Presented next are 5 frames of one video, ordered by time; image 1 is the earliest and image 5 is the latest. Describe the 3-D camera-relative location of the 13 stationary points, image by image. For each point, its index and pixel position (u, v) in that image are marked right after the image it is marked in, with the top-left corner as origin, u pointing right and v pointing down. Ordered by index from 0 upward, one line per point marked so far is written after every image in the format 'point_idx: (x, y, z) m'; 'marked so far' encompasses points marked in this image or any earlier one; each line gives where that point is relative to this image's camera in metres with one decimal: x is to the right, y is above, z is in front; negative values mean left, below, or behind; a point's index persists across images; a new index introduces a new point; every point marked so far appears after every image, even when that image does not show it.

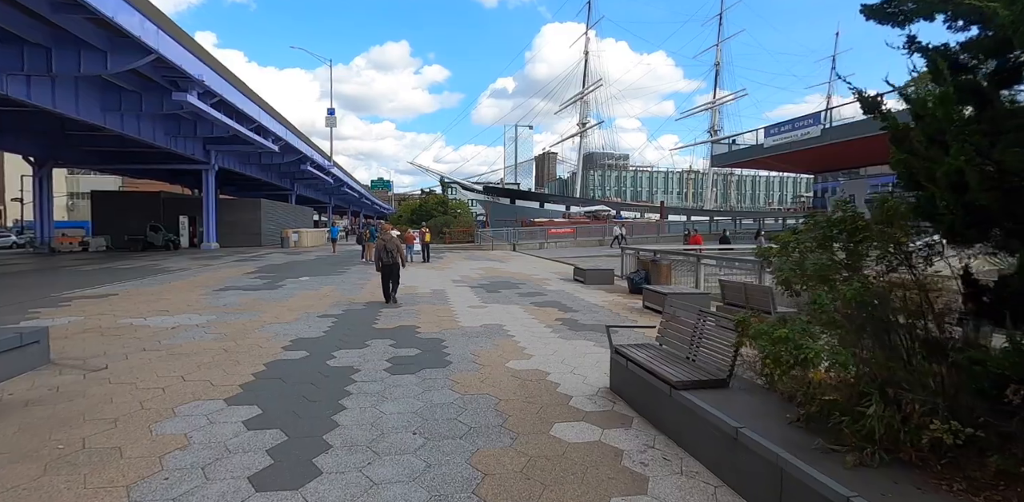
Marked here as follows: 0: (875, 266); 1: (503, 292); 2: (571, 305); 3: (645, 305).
0: (+2.1, -0.1, +2.7) m
1: (-0.2, -1.0, +11.6) m
2: (+1.2, -1.1, +9.7) m
3: (+2.7, -1.1, +9.3) m
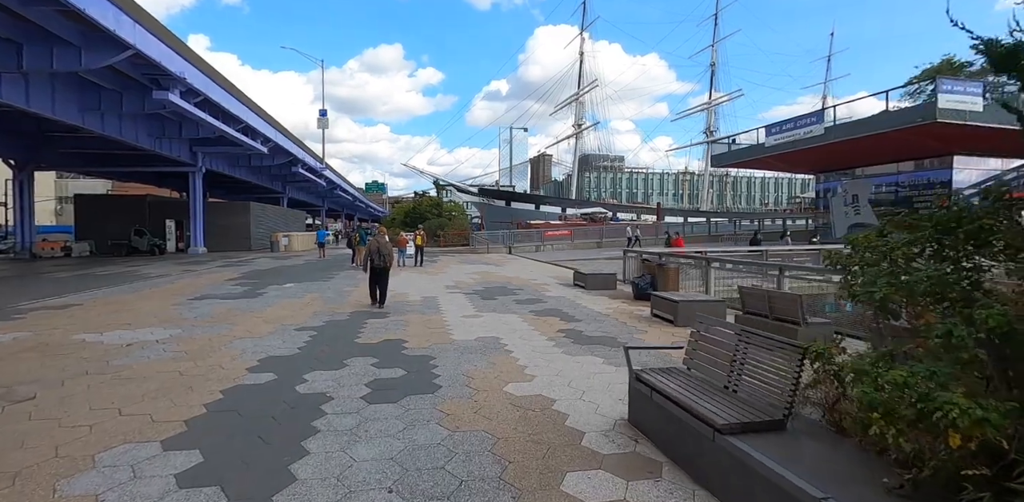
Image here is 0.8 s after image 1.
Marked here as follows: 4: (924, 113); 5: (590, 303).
0: (+2.1, -0.1, +2.0) m
1: (-0.3, -1.1, +10.9) m
2: (+1.2, -1.2, +9.0) m
3: (+2.6, -1.2, +8.6) m
4: (+15.4, +5.2, +17.4) m
5: (+1.7, -1.2, +10.2) m
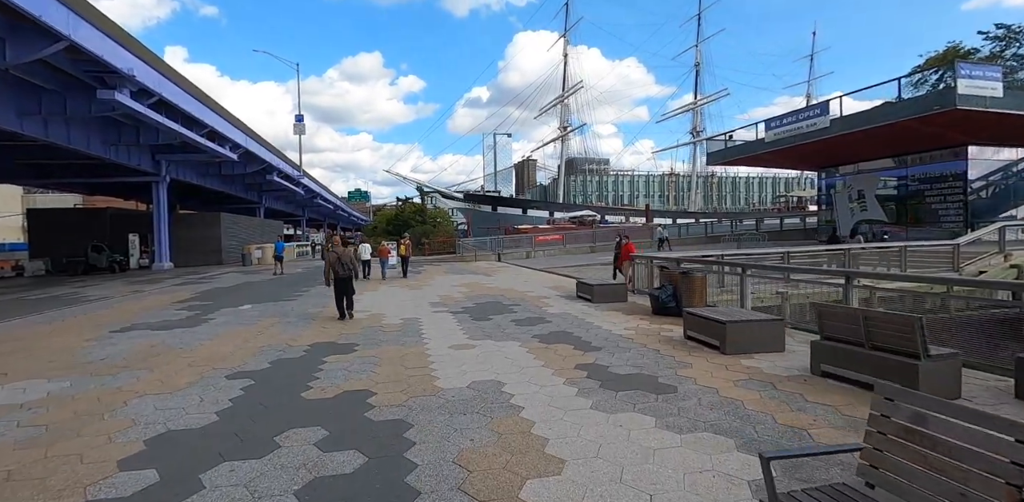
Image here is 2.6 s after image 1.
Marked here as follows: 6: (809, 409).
0: (+2.3, -0.2, +0.3) m
1: (-0.4, -1.3, +9.1) m
2: (+1.2, -1.4, +7.2) m
3: (+2.6, -1.3, +6.9) m
4: (+15.0, +5.3, +16.2) m
5: (+1.7, -1.3, +8.5) m
6: (+2.7, -1.4, +4.1) m
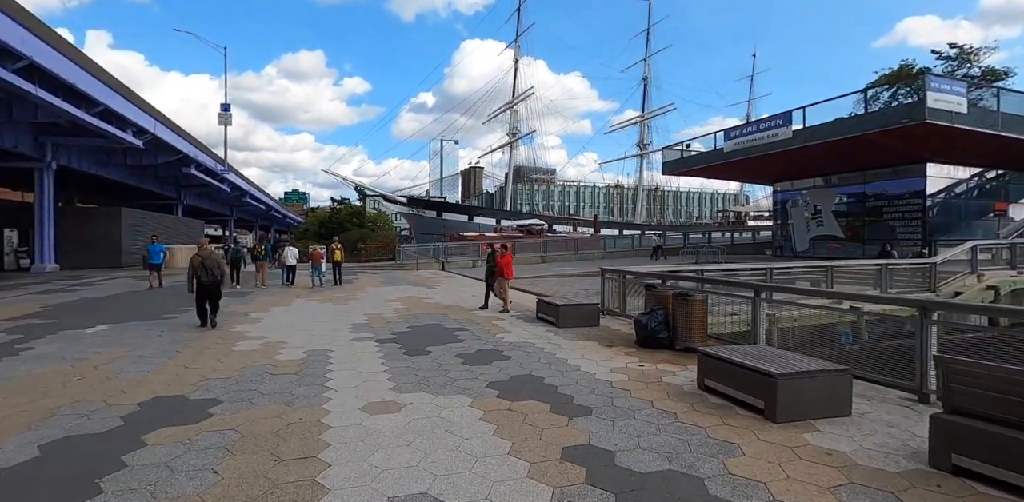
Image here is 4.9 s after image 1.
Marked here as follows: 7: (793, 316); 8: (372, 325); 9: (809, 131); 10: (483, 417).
0: (+2.5, -0.2, -1.7) m
1: (-1.2, -1.5, +6.8) m
2: (+0.6, -1.5, +5.1) m
3: (+2.1, -1.4, +5.0) m
4: (+13.4, +4.6, +15.7) m
5: (+0.9, -1.5, +6.4) m
6: (+2.4, -1.6, +2.2) m
7: (+4.0, -0.9, +6.7) m
8: (-2.7, -1.5, +9.1) m
9: (+12.1, +4.9, +18.9) m
10: (-0.3, -1.5, +4.3) m
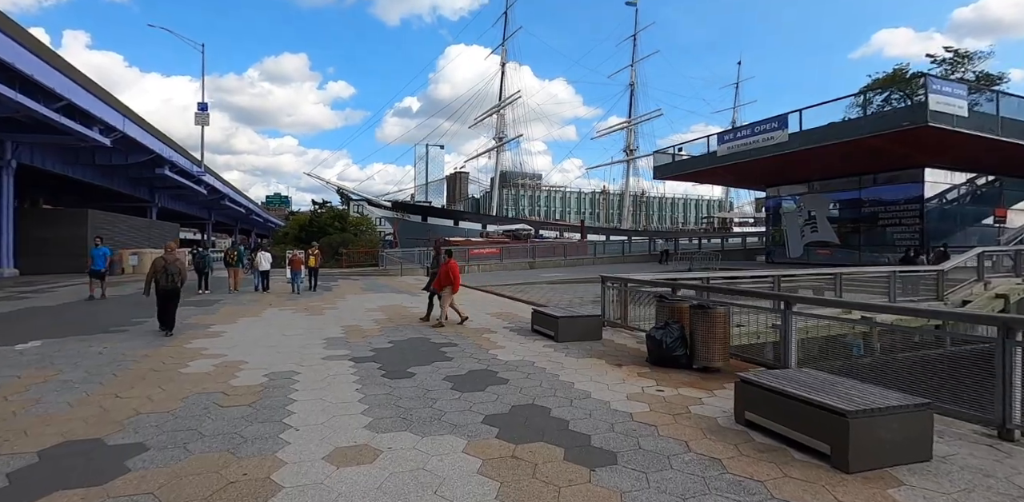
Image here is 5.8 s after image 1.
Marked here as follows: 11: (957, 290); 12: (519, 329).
0: (+2.8, -0.2, -2.5) m
1: (-1.2, -1.6, +5.8) m
2: (+0.6, -1.6, +4.2) m
3: (+2.1, -1.5, +4.1) m
4: (+13.1, +4.4, +15.3) m
5: (+0.9, -1.6, +5.6) m
6: (+2.5, -1.6, +1.4) m
7: (+4.0, -1.0, +5.9) m
8: (-2.9, -1.5, +8.1) m
9: (+11.7, +4.6, +18.5) m
10: (-0.2, -1.6, +3.4) m
11: (+12.0, -1.0, +12.6) m
12: (+0.1, -1.5, +9.4) m
